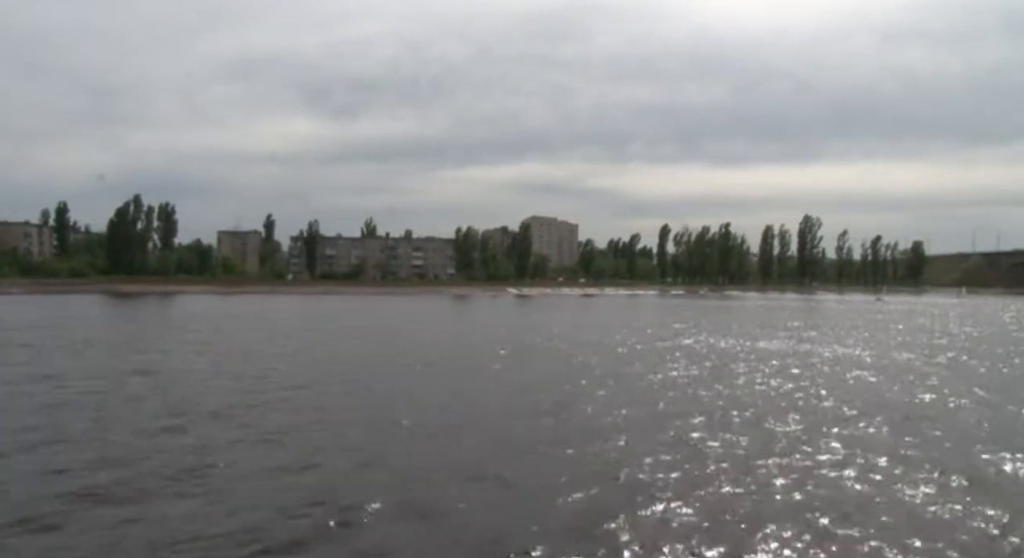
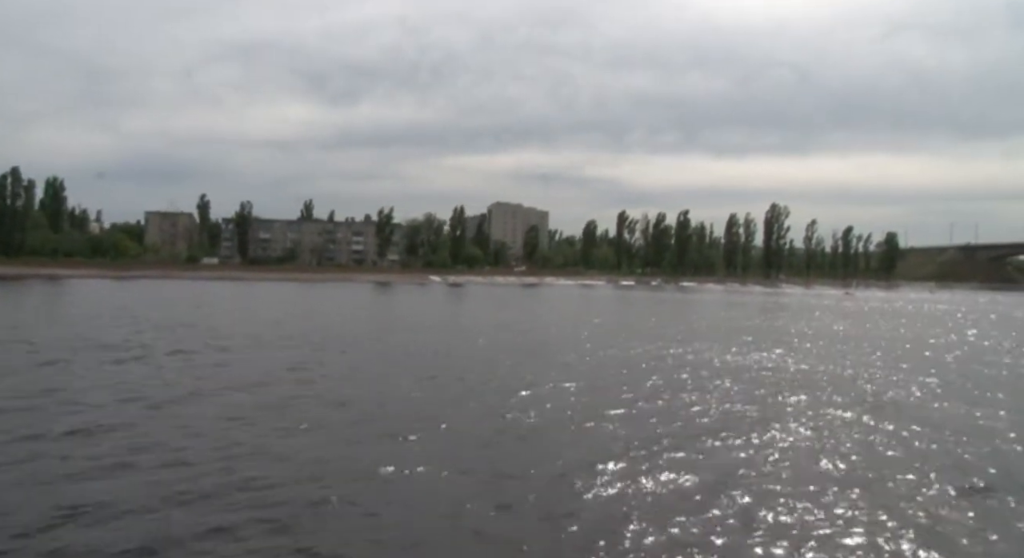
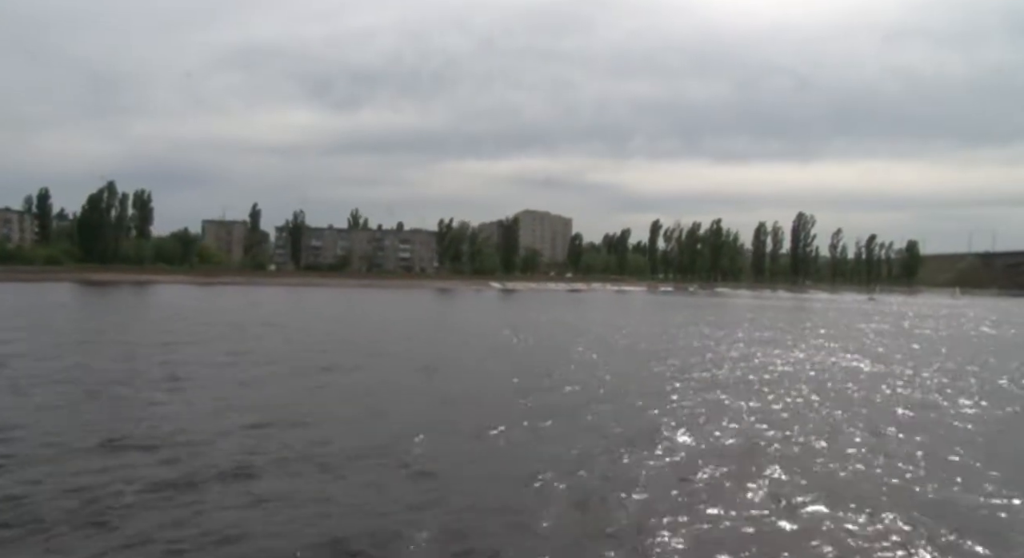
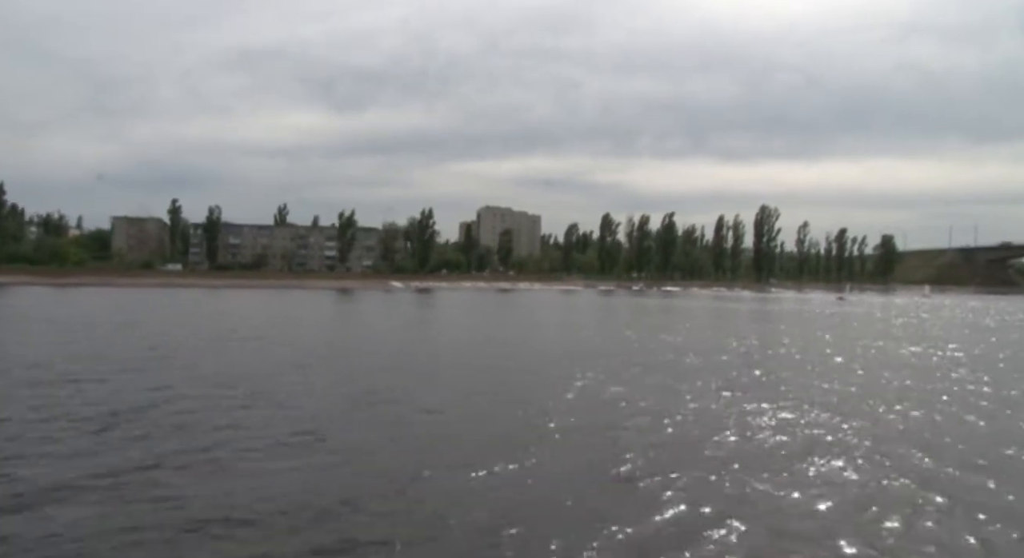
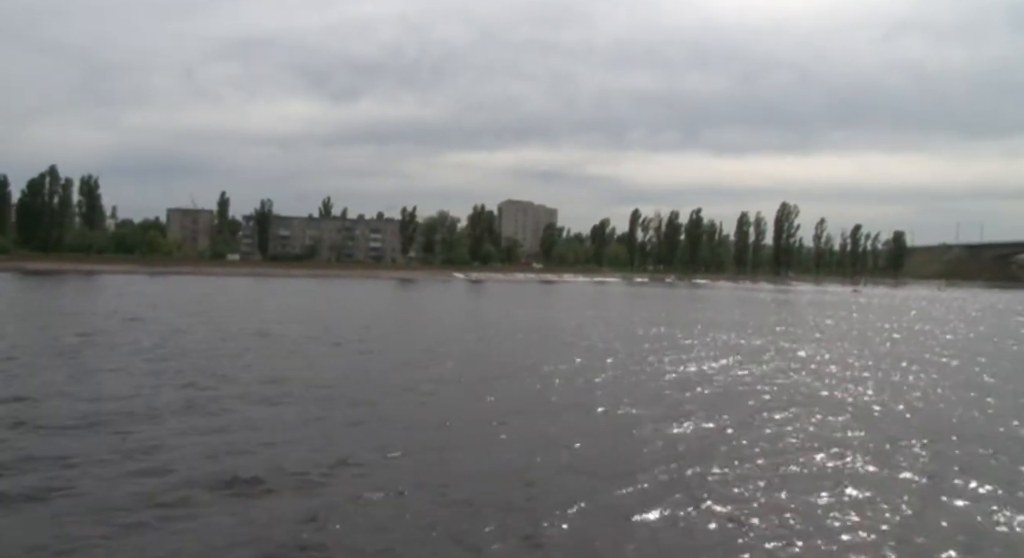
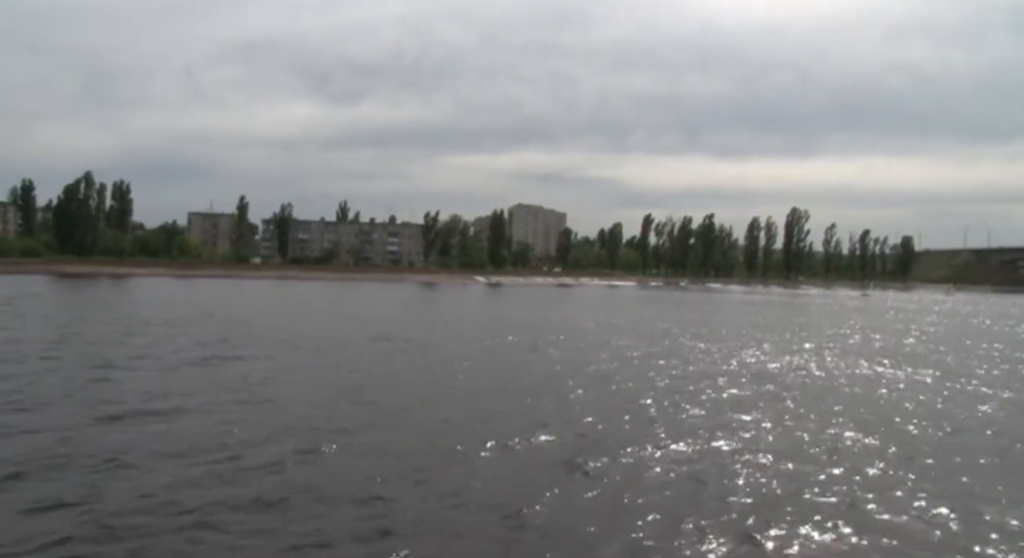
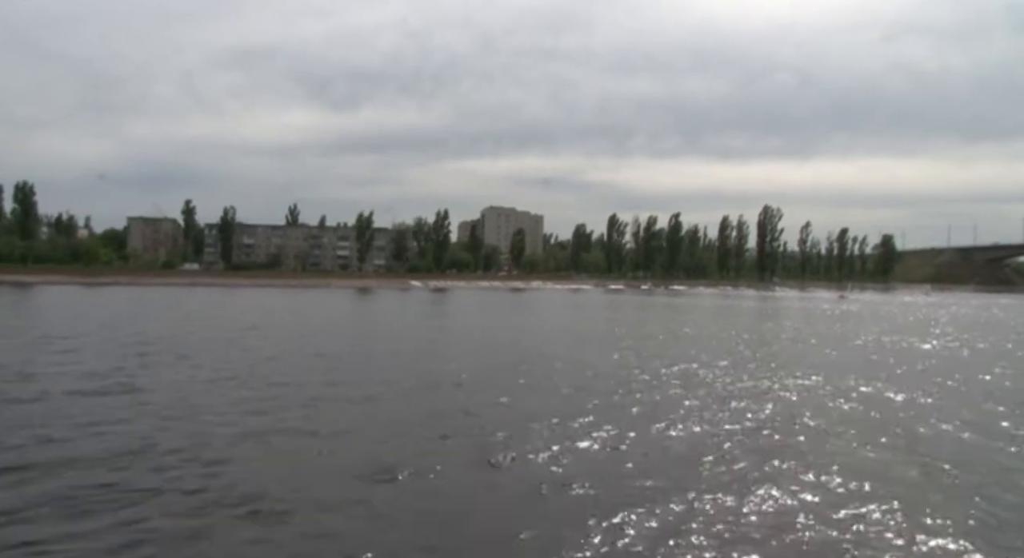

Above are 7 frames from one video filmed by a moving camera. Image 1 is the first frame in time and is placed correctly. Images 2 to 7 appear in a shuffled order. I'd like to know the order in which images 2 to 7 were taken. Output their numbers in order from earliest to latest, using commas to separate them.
3, 6, 5, 2, 7, 4
